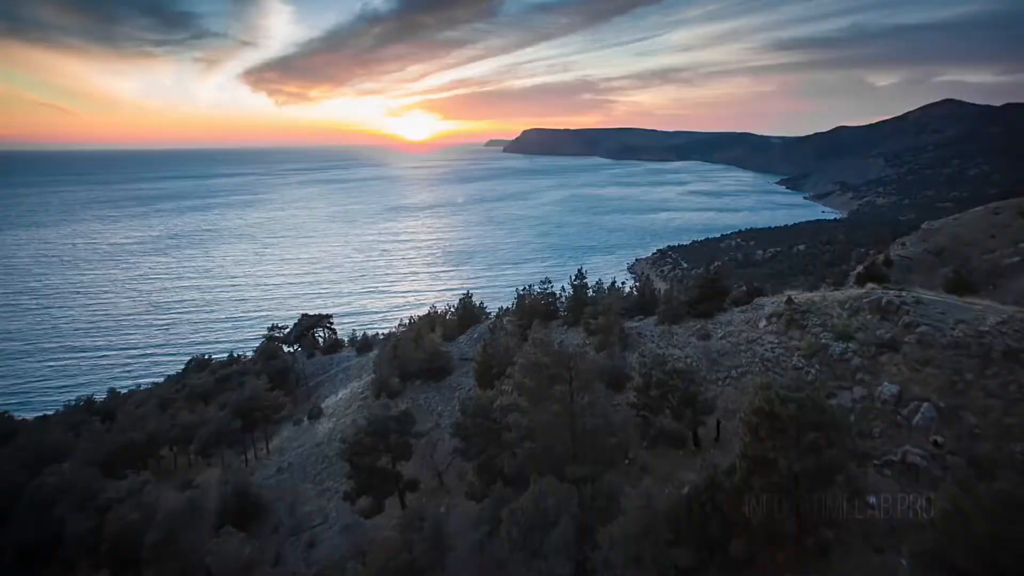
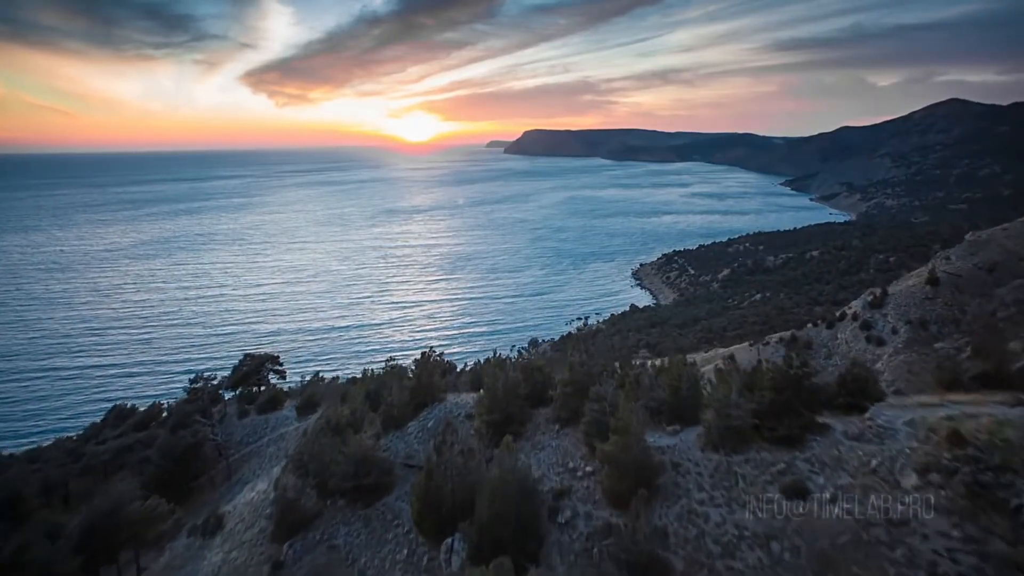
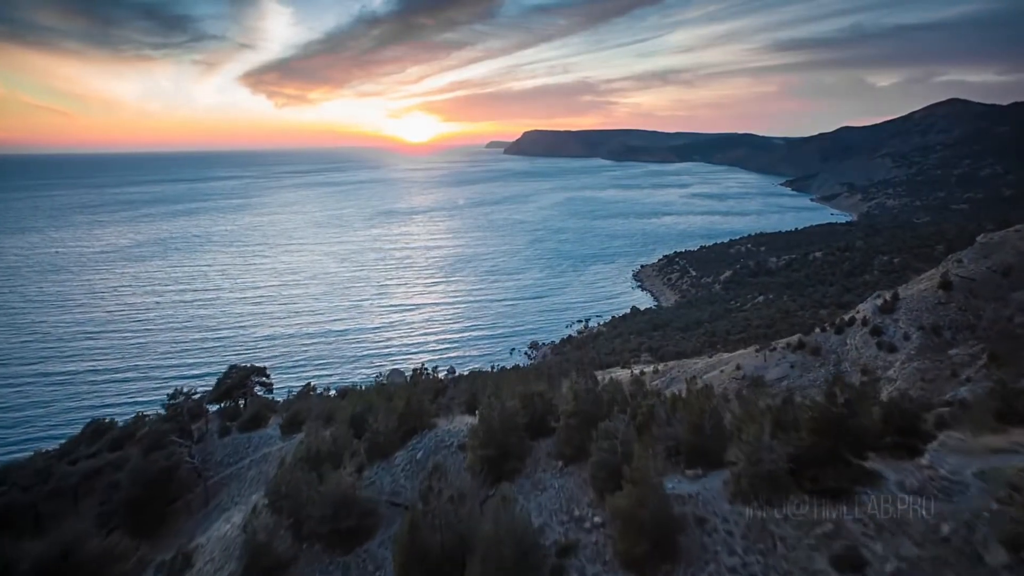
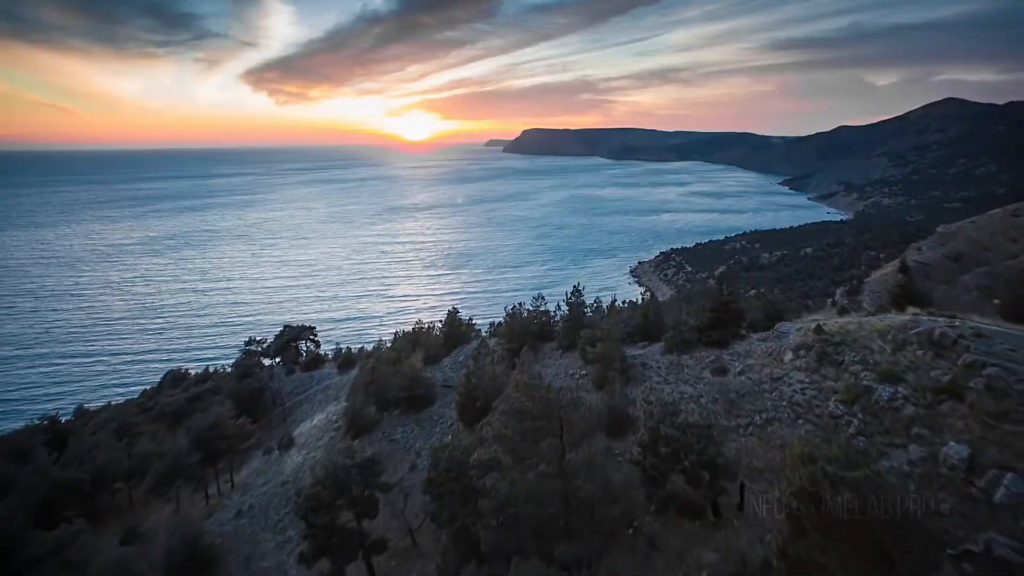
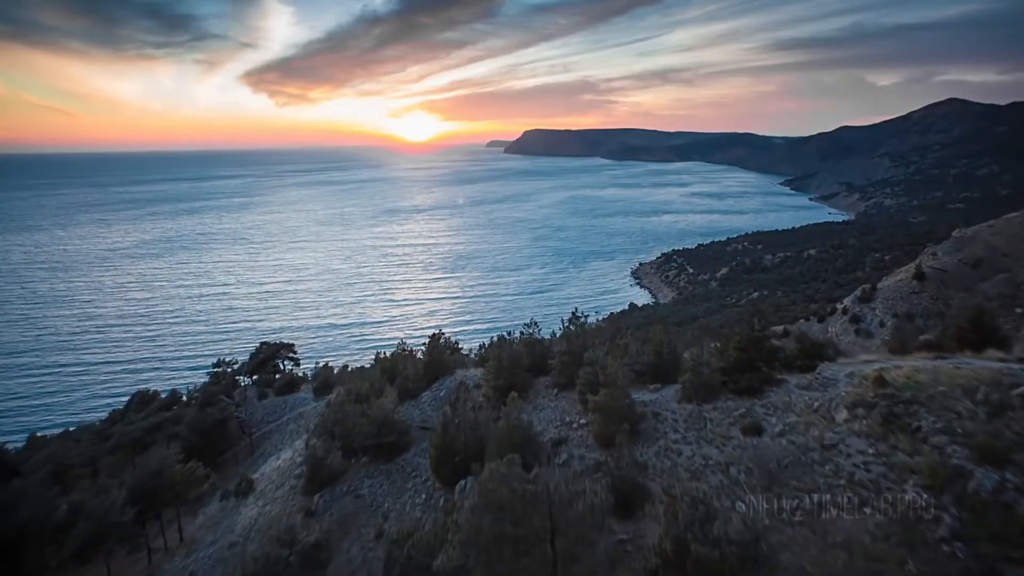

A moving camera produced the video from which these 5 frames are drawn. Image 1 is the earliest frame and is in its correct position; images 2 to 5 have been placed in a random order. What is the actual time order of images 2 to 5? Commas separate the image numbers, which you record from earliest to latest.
4, 5, 2, 3
